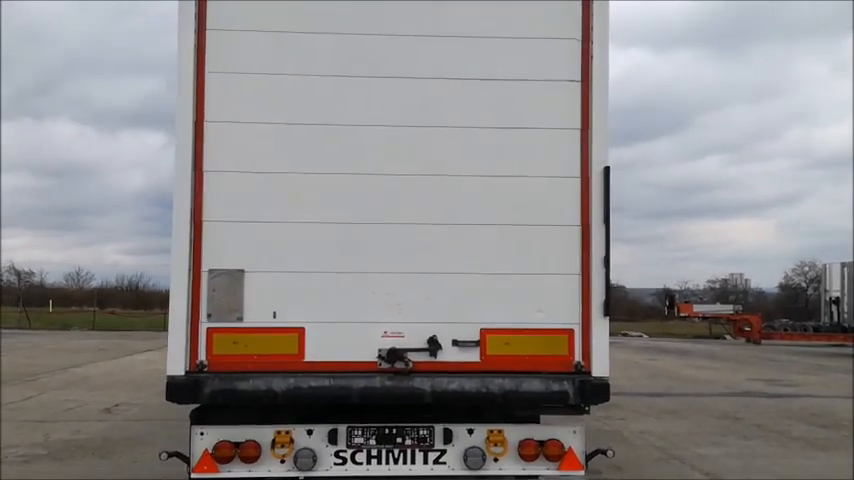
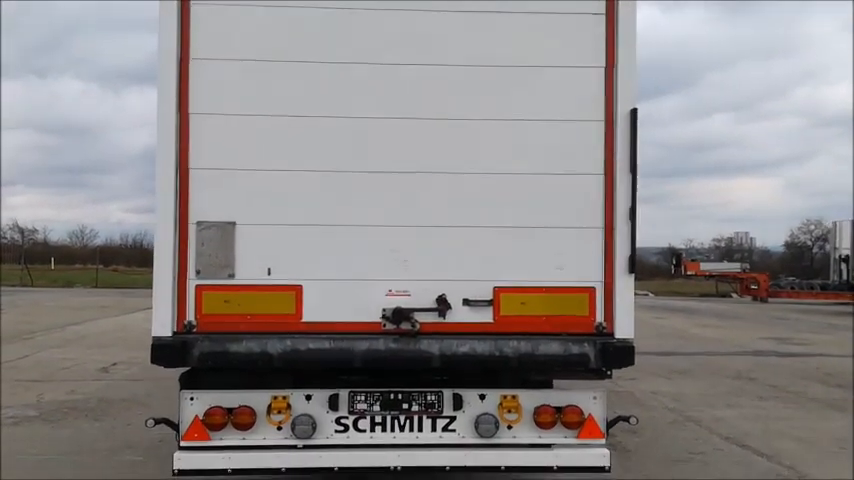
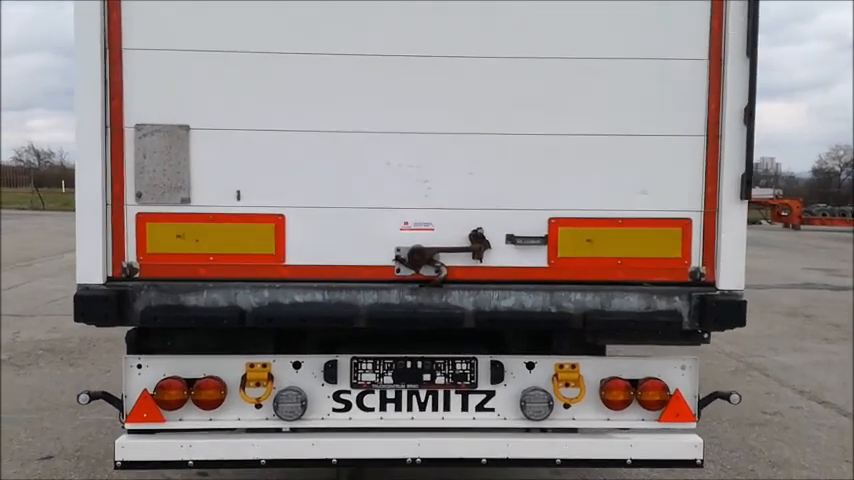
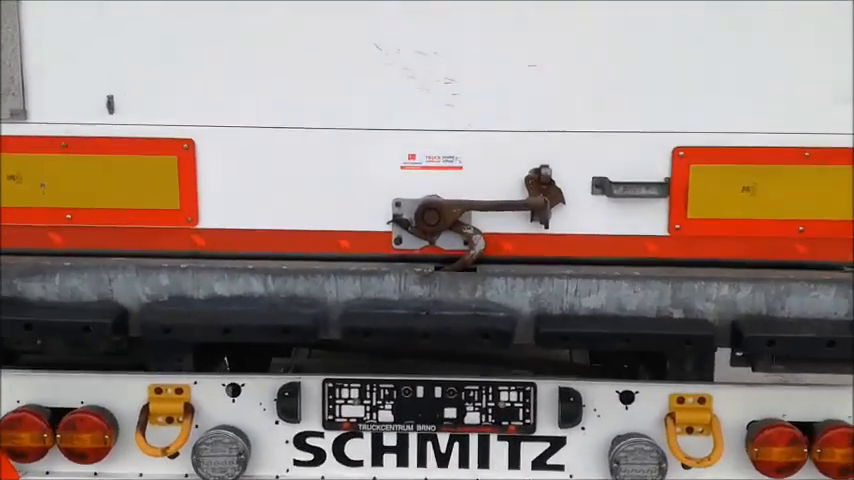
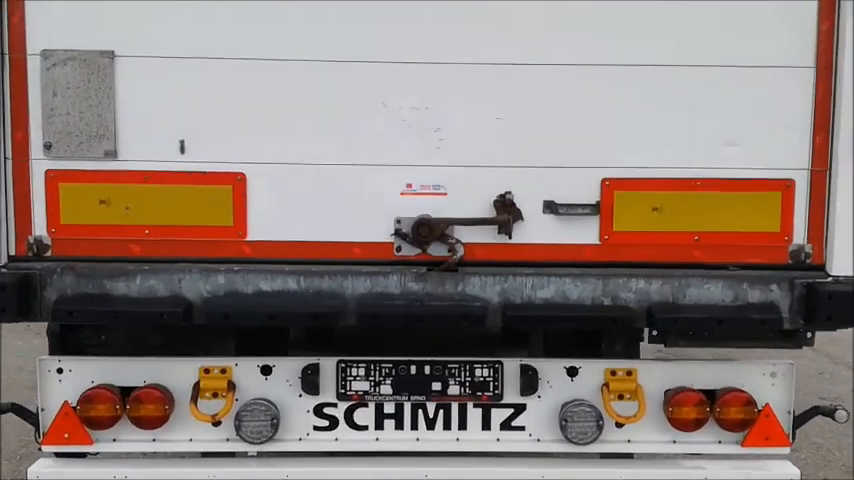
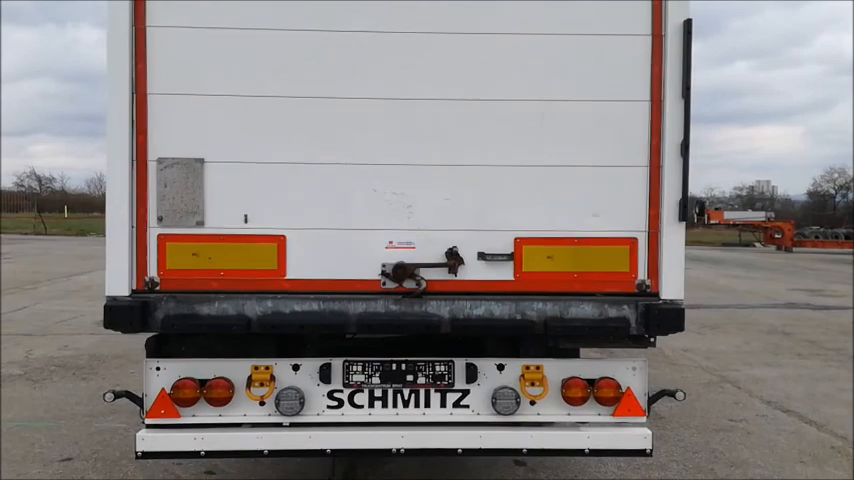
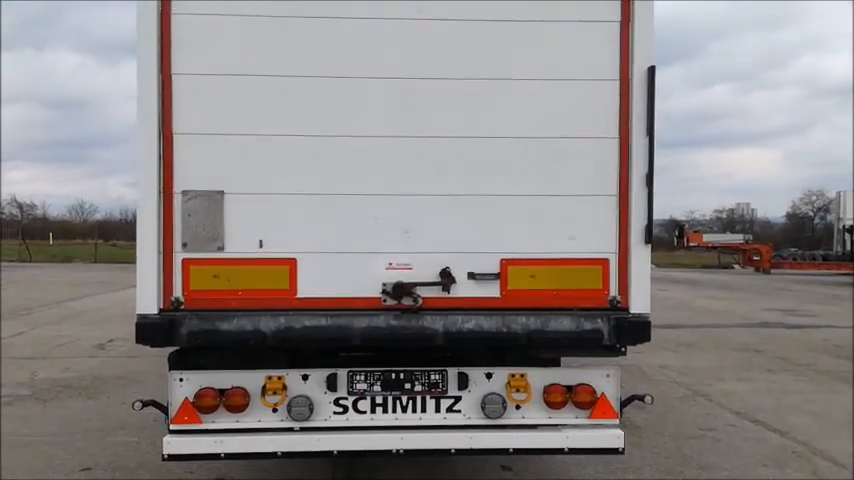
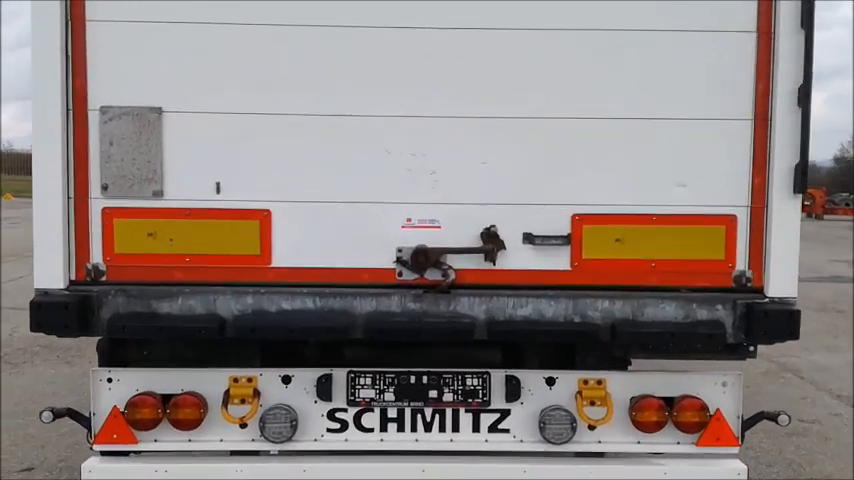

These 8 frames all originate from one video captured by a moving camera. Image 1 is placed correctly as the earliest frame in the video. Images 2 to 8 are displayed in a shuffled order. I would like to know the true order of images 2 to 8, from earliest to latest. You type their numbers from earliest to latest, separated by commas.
2, 7, 6, 3, 8, 5, 4
